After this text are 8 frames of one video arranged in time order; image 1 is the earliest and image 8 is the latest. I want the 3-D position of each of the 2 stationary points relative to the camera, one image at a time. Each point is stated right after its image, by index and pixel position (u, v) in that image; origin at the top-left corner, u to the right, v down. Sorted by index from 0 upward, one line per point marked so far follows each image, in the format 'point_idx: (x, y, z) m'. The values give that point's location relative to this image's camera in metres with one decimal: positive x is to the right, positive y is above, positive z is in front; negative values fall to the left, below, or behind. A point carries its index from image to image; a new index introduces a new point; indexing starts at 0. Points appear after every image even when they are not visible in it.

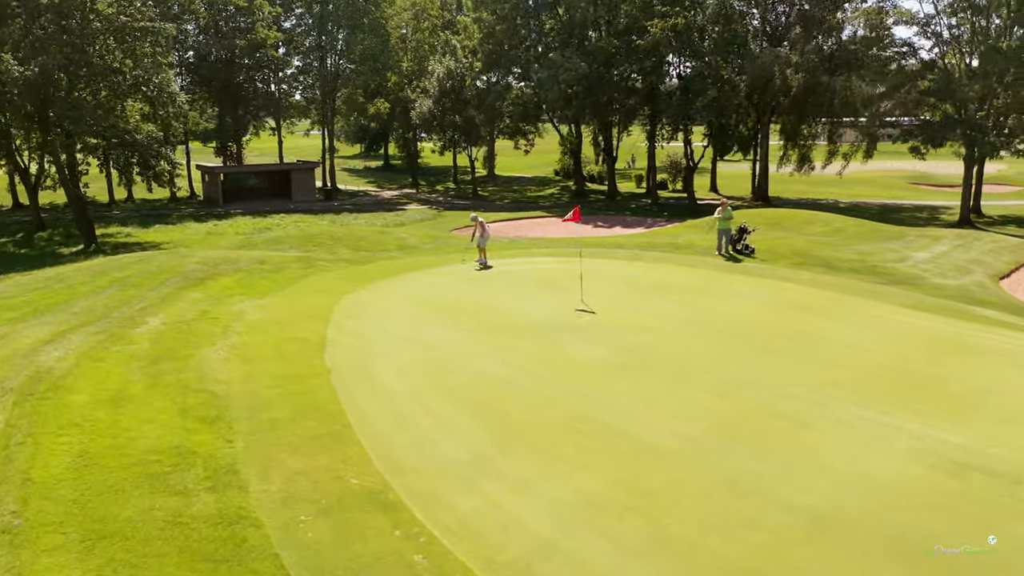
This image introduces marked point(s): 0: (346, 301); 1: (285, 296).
0: (-3.6, -0.3, +17.4) m
1: (-4.8, -0.2, +17.5) m
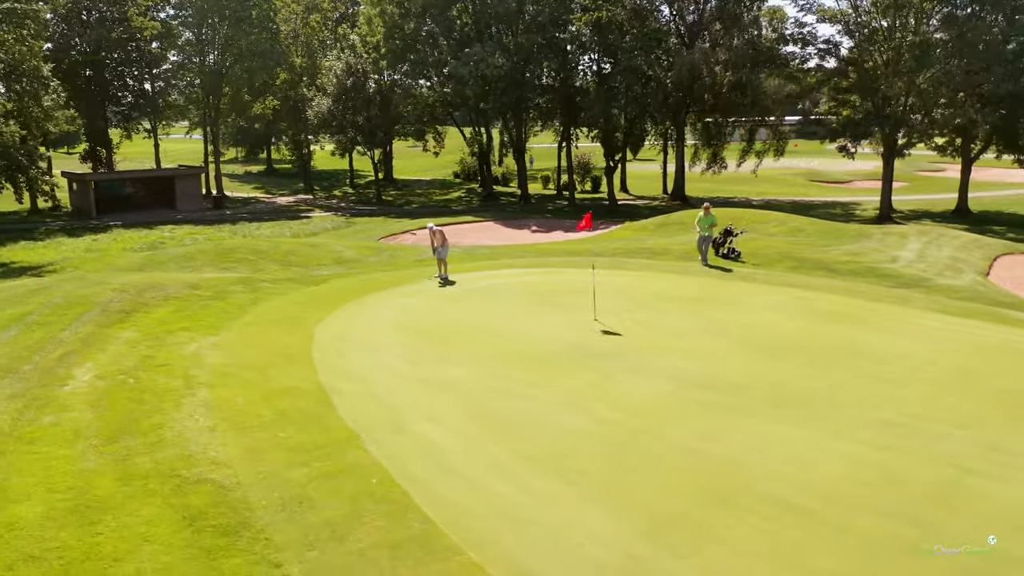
0: (-3.4, -0.8, +14.2) m
1: (-4.6, -0.8, +14.2) m
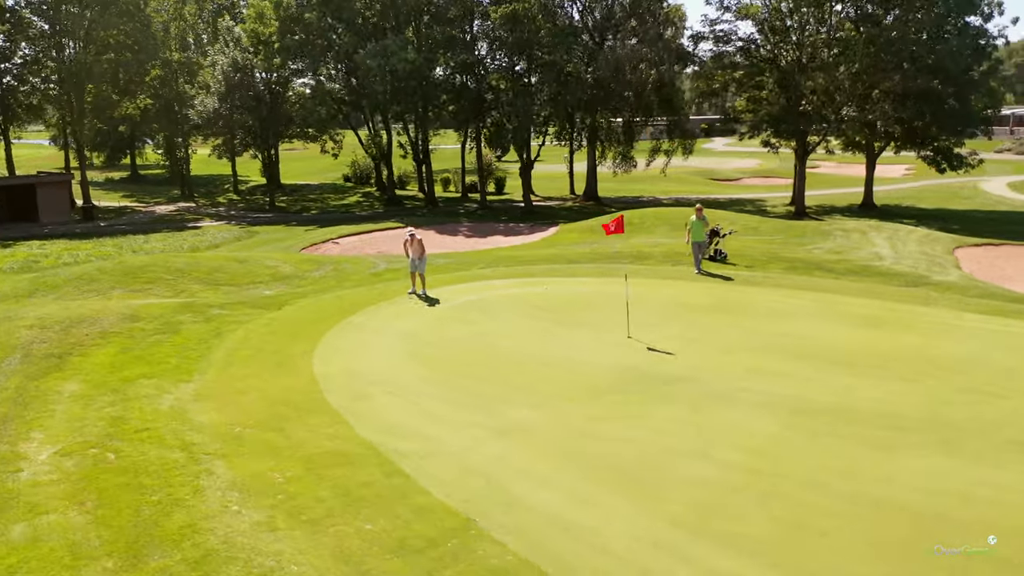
0: (-2.7, -1.2, +11.6) m
1: (-3.9, -1.2, +11.3) m
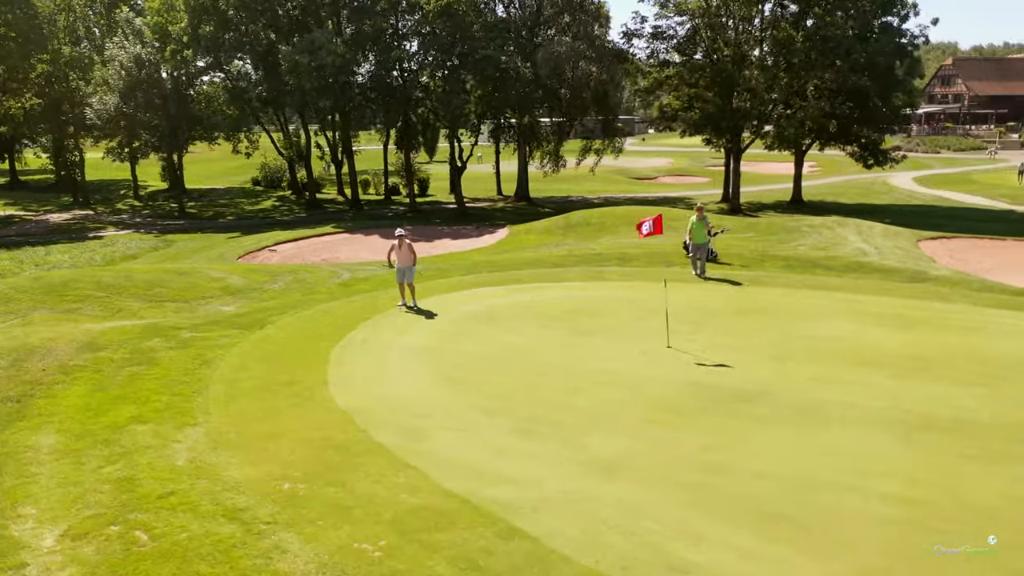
0: (-2.0, -1.4, +9.8) m
1: (-3.1, -1.5, +9.4) m
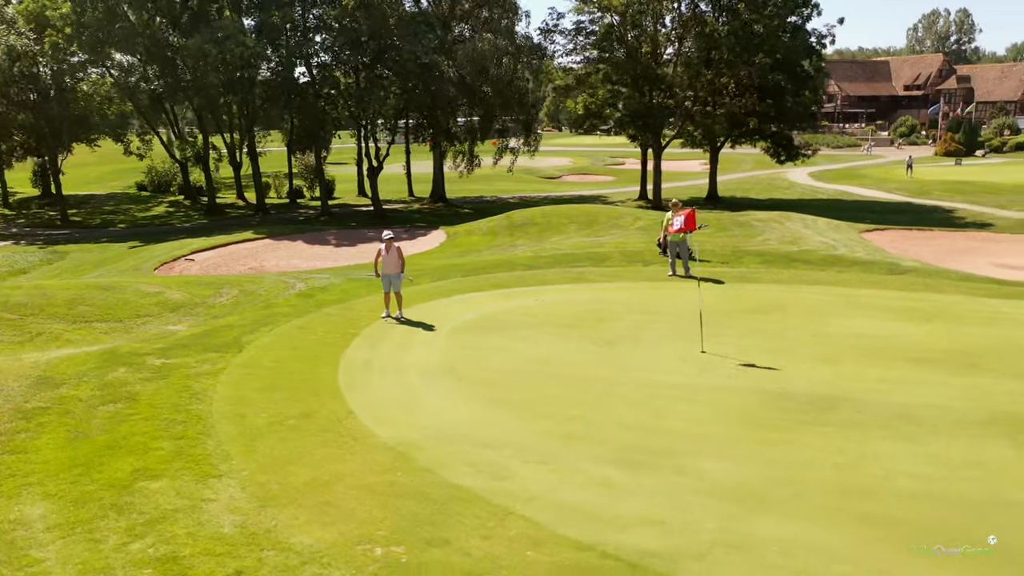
0: (-1.2, -1.5, +8.3) m
1: (-2.3, -1.6, +7.8) m
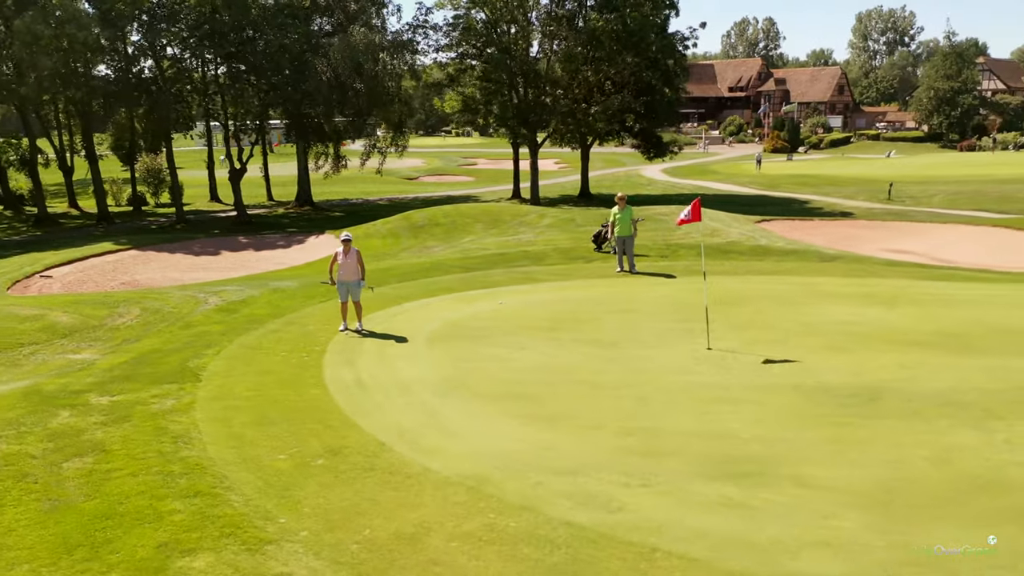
0: (-0.5, -1.6, +7.1) m
1: (-1.4, -1.7, +6.3) m
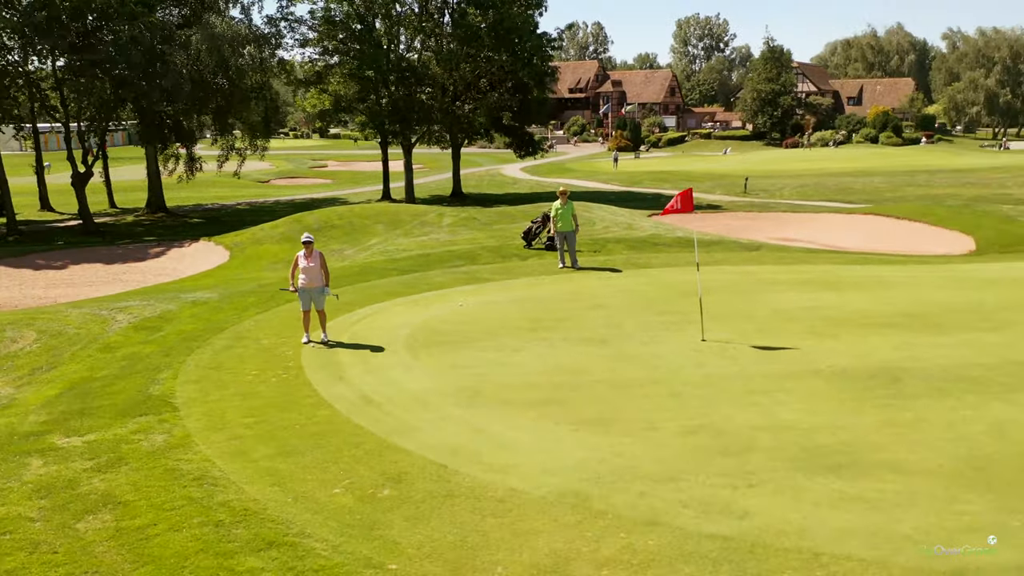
0: (+0.3, -1.6, +6.4) m
1: (-0.5, -1.7, +5.4) m
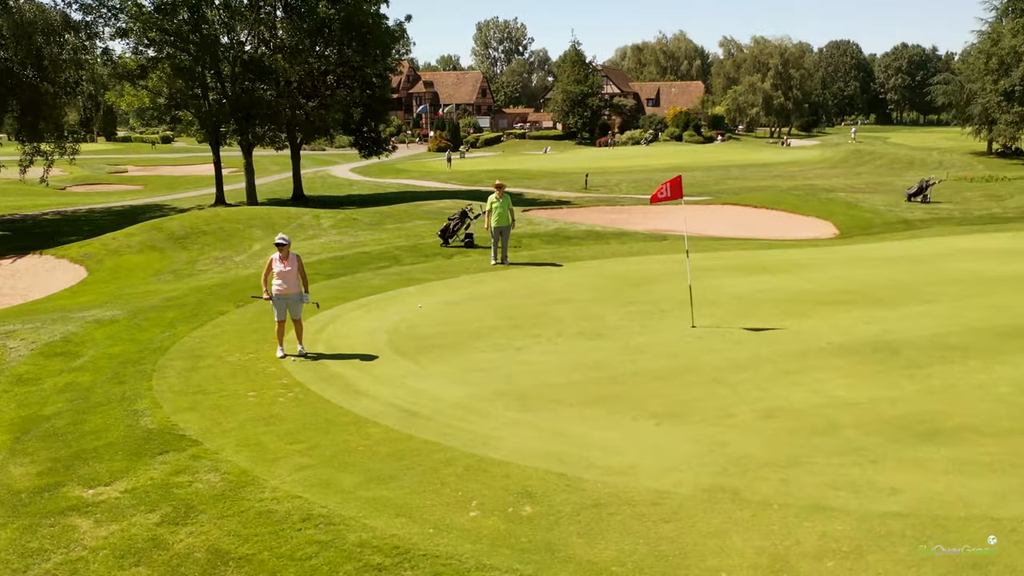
0: (+1.3, -1.5, +6.0) m
1: (+0.8, -1.7, +4.9) m
